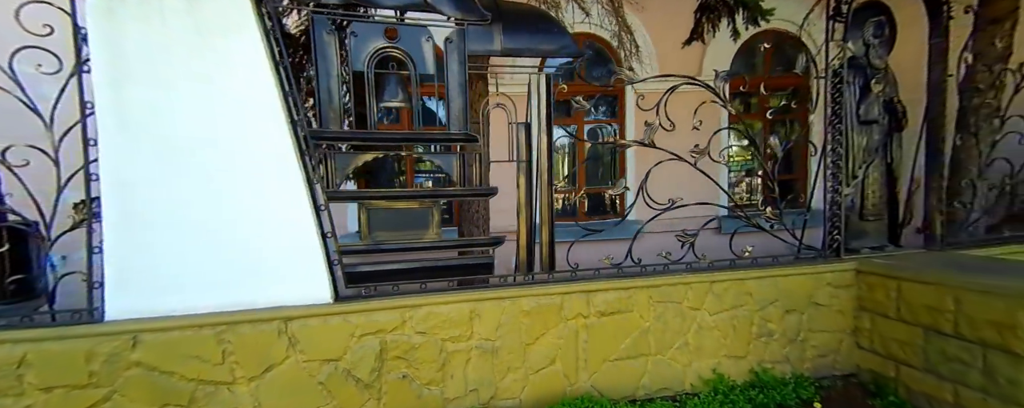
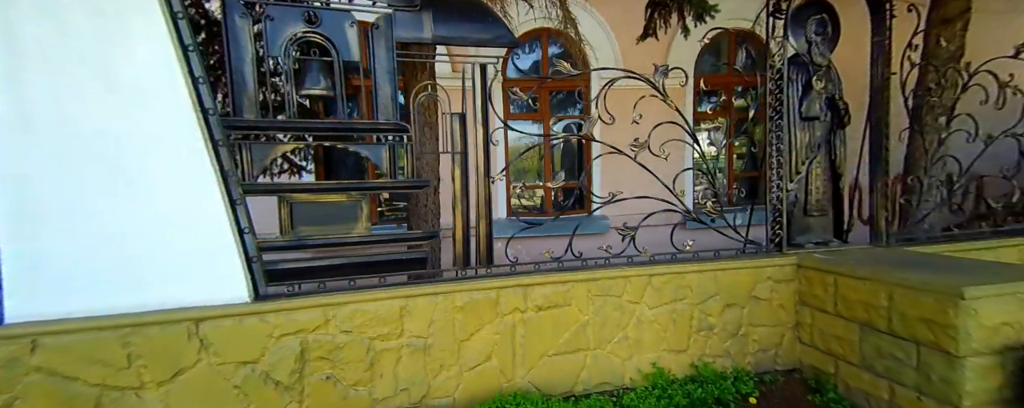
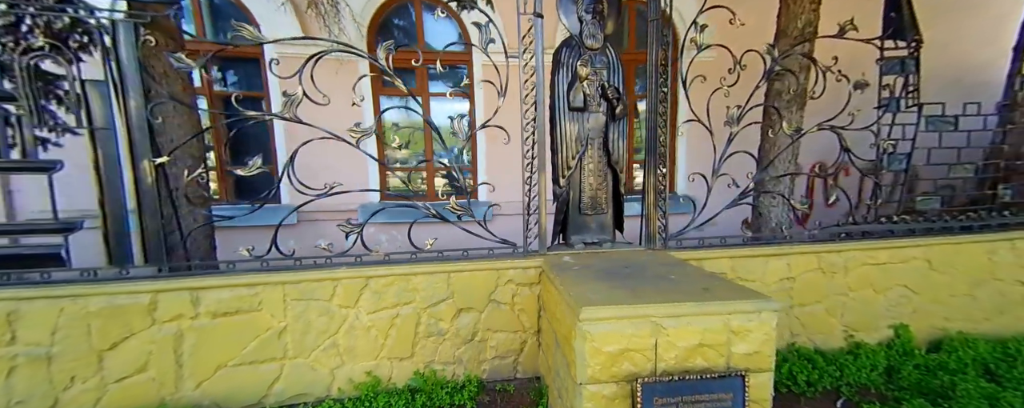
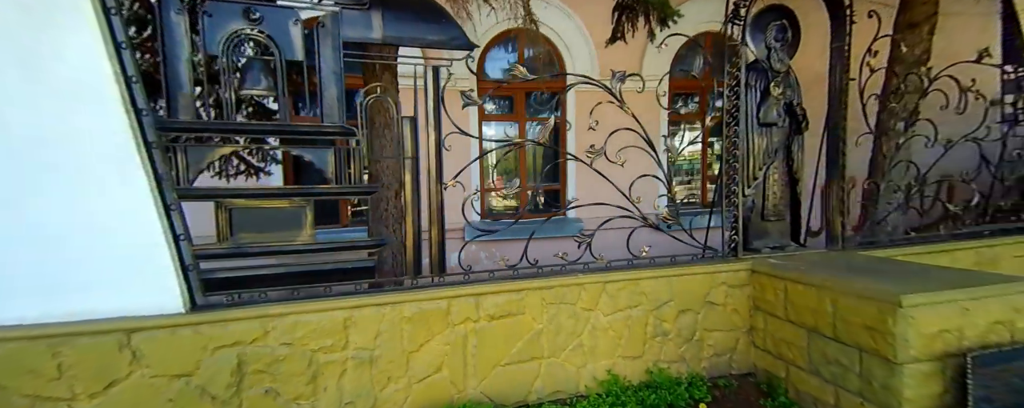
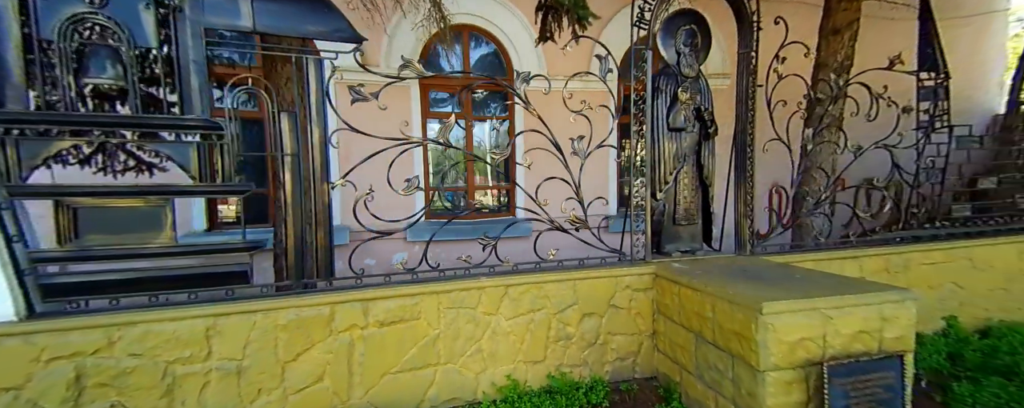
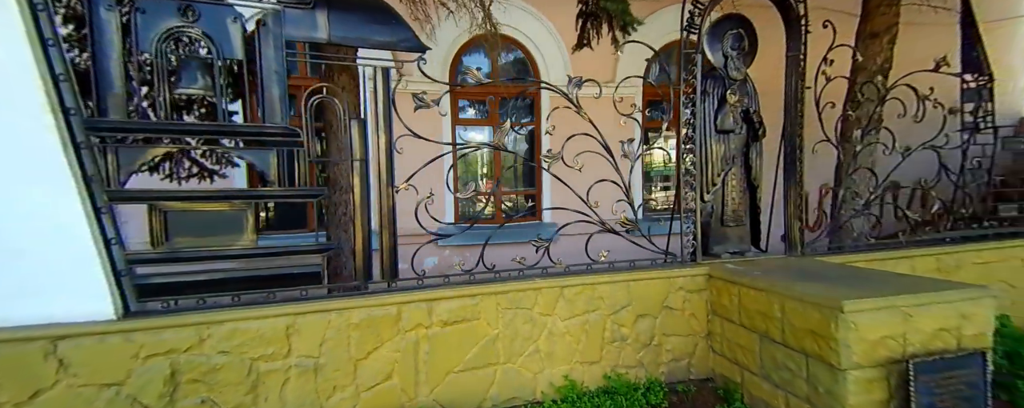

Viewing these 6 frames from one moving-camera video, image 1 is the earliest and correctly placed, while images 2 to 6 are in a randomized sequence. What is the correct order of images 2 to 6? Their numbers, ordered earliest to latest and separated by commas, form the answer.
2, 4, 6, 5, 3
